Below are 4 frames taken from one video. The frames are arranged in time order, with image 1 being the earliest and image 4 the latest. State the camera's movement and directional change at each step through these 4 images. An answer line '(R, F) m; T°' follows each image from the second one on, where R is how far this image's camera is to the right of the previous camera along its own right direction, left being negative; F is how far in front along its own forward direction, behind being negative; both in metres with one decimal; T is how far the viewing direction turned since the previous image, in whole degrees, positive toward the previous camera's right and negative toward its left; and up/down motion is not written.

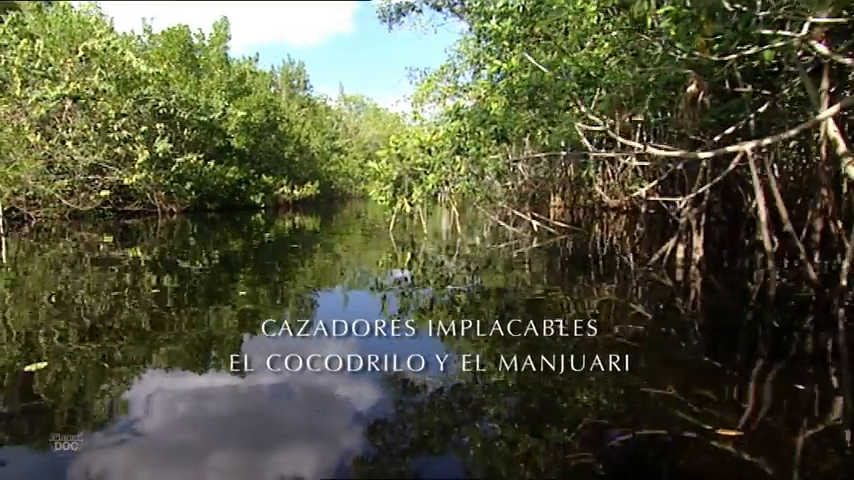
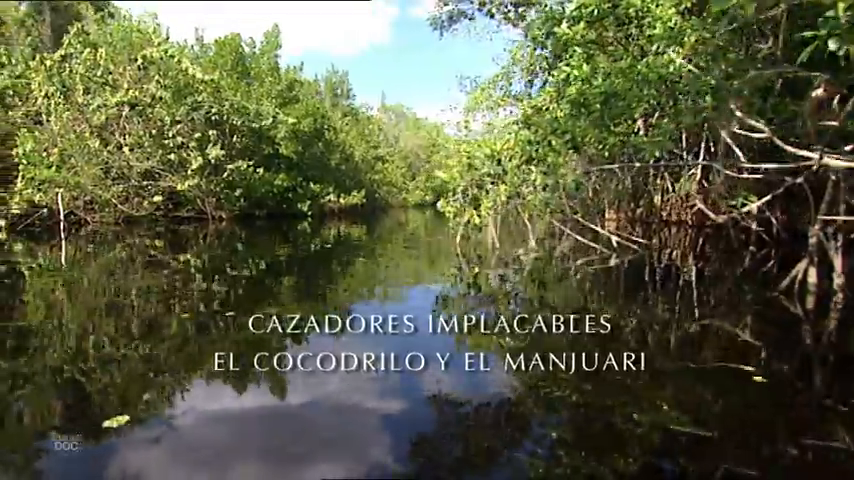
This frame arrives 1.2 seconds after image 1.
(-0.3, +0.2) m; -3°
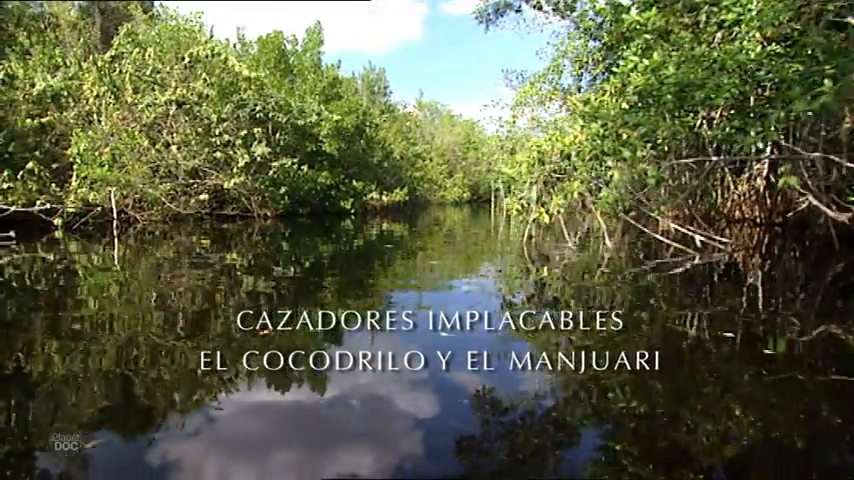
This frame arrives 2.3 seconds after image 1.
(-0.3, +0.2) m; -3°
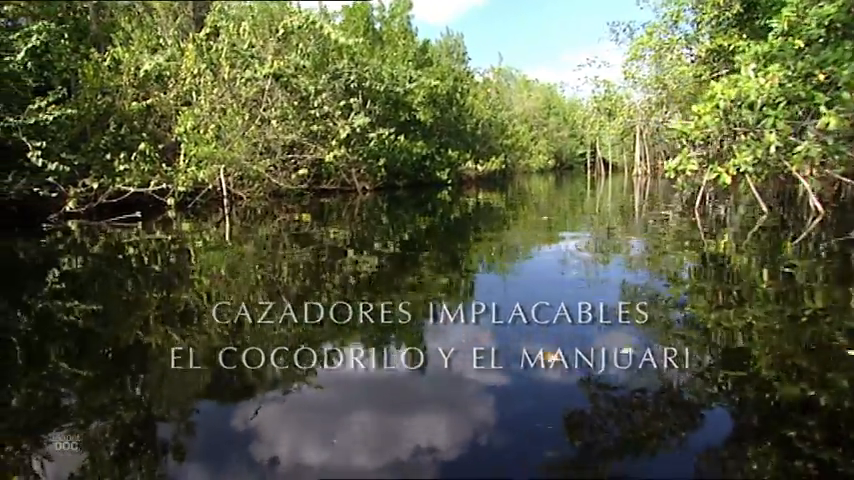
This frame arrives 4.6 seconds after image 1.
(-0.7, +0.4) m; -7°
